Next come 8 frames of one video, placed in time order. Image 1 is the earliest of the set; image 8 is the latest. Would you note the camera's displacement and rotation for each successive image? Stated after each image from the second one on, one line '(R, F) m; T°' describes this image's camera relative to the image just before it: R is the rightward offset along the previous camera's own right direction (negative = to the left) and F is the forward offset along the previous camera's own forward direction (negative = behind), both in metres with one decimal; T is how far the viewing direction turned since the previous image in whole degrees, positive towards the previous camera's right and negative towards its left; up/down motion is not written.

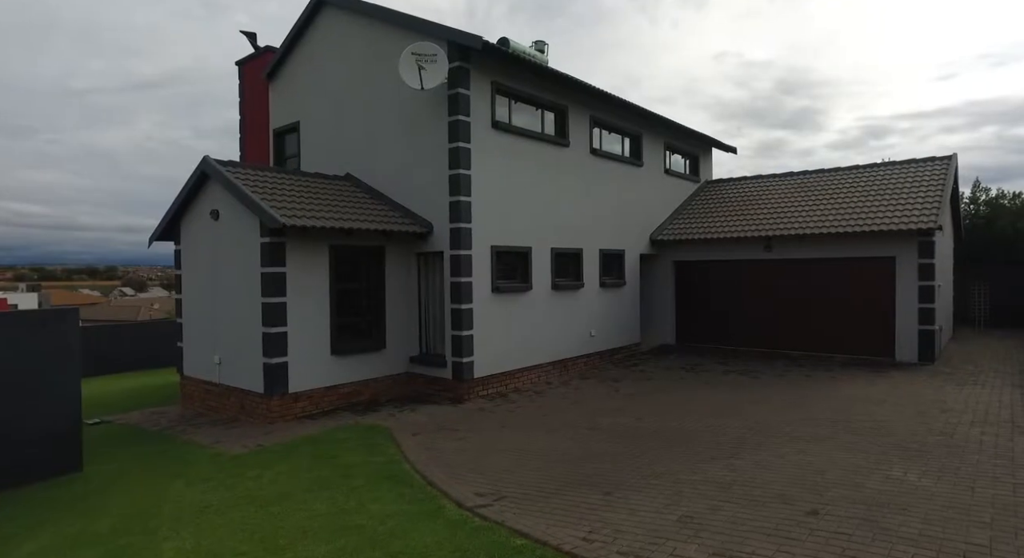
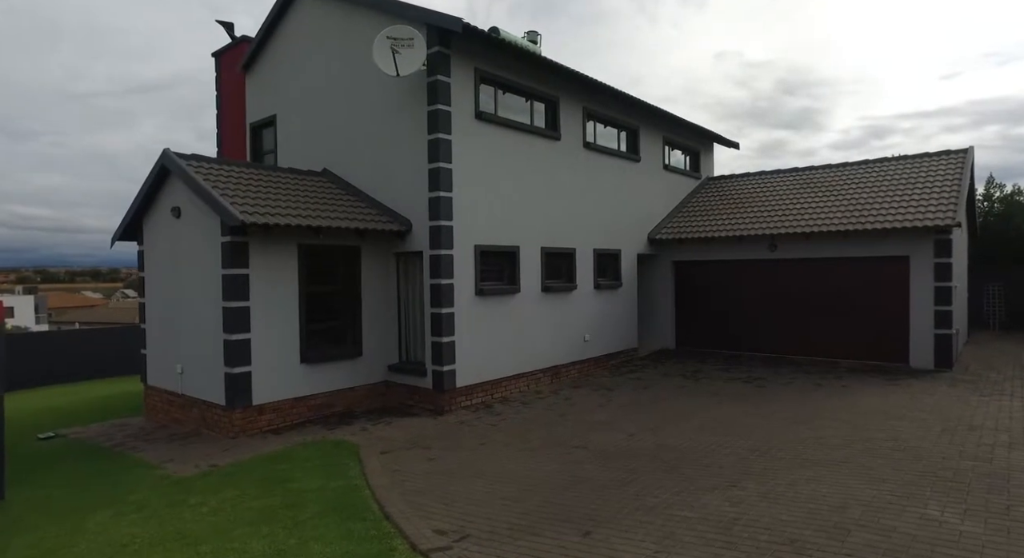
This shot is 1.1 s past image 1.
(+0.3, +0.8) m; 0°
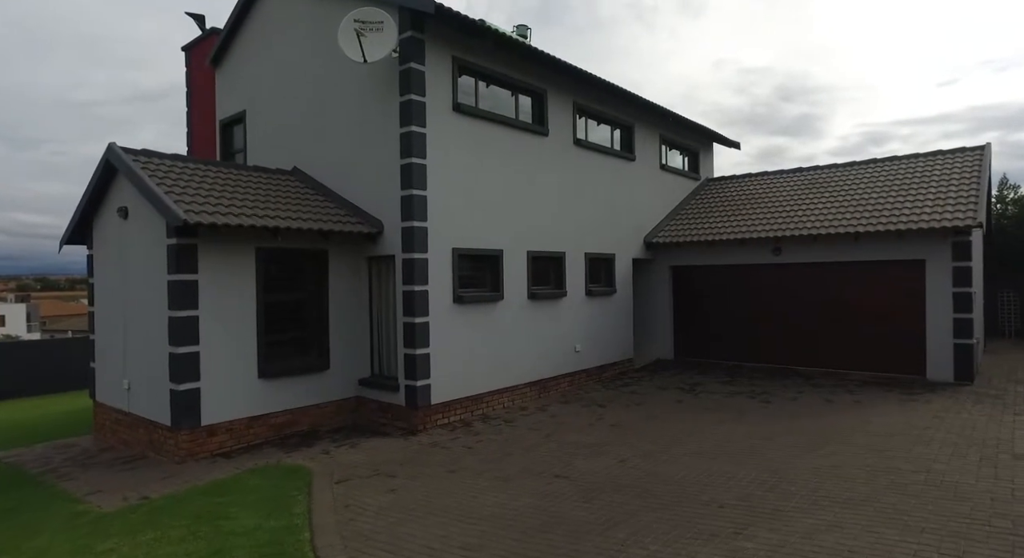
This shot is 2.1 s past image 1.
(+0.3, +0.9) m; 0°
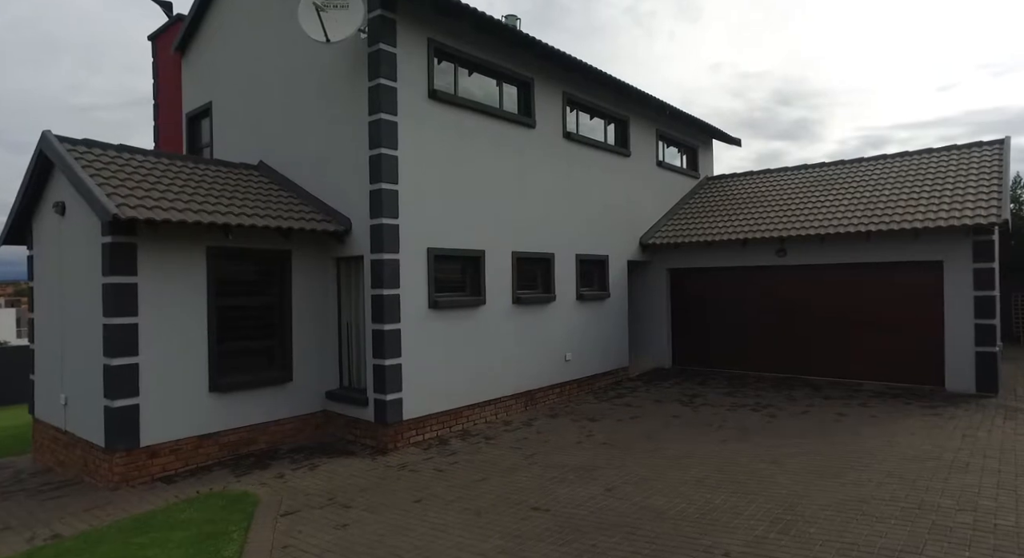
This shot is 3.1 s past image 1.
(+0.2, +0.9) m; 0°
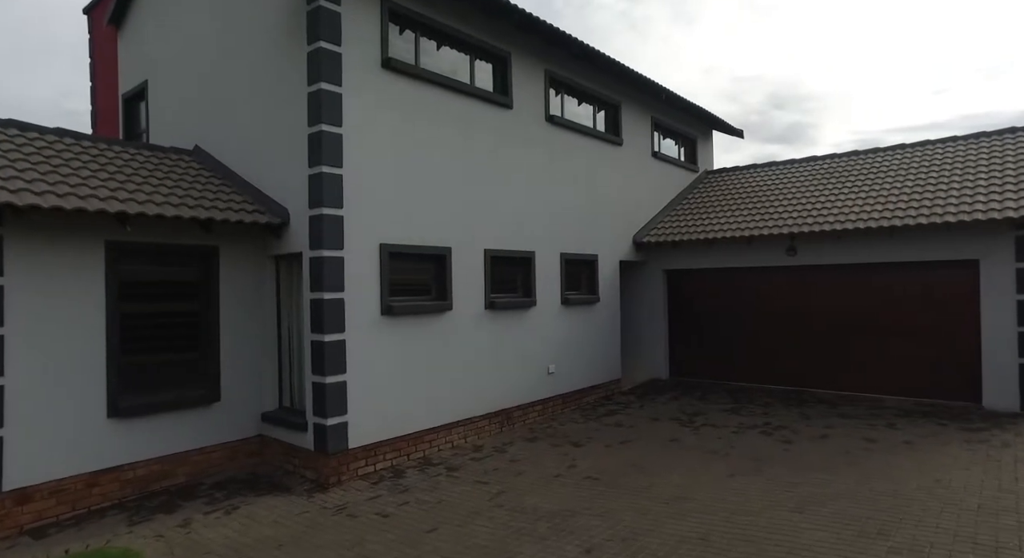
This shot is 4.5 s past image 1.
(+0.3, +1.3) m; 0°
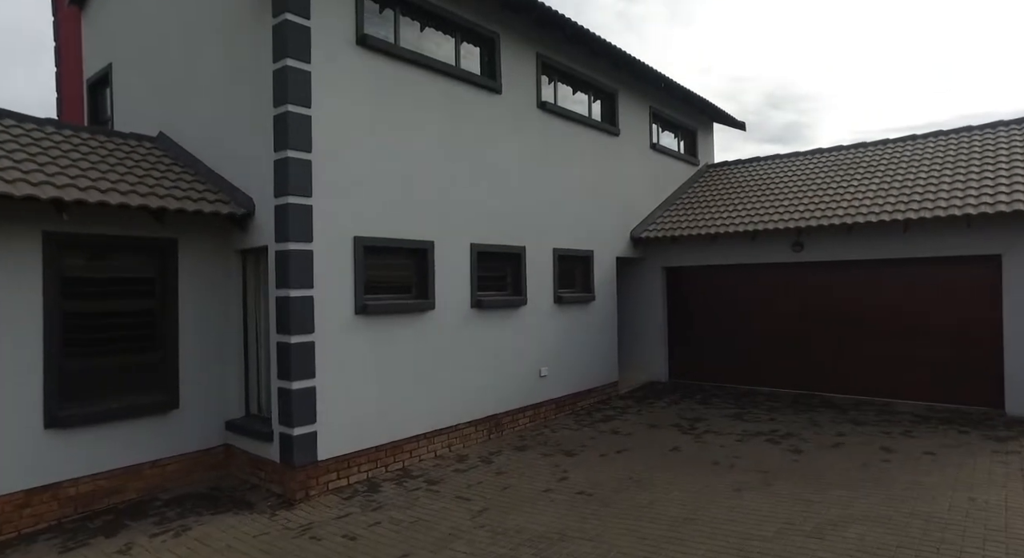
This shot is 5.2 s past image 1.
(+0.1, +0.6) m; 0°
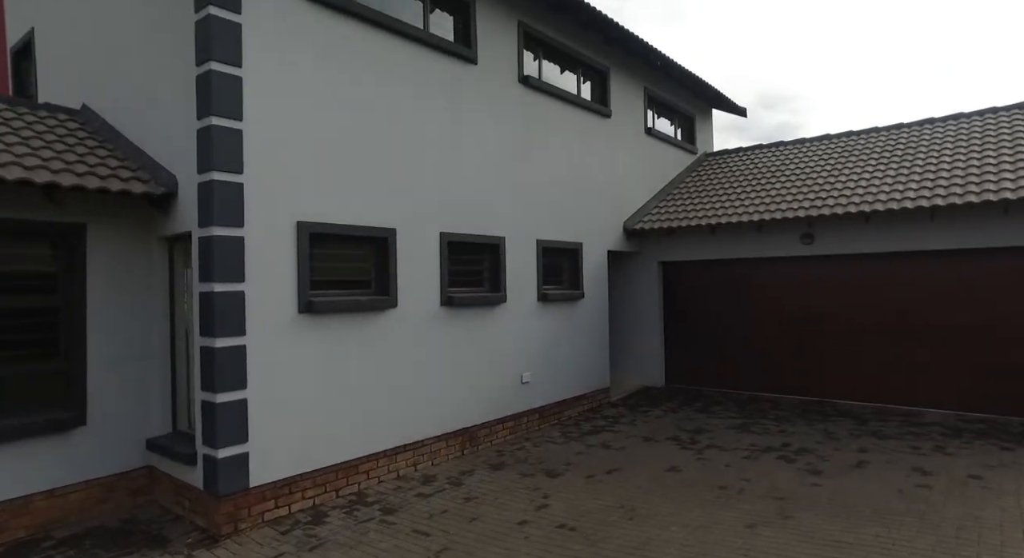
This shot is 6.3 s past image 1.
(+0.2, +1.0) m; 0°
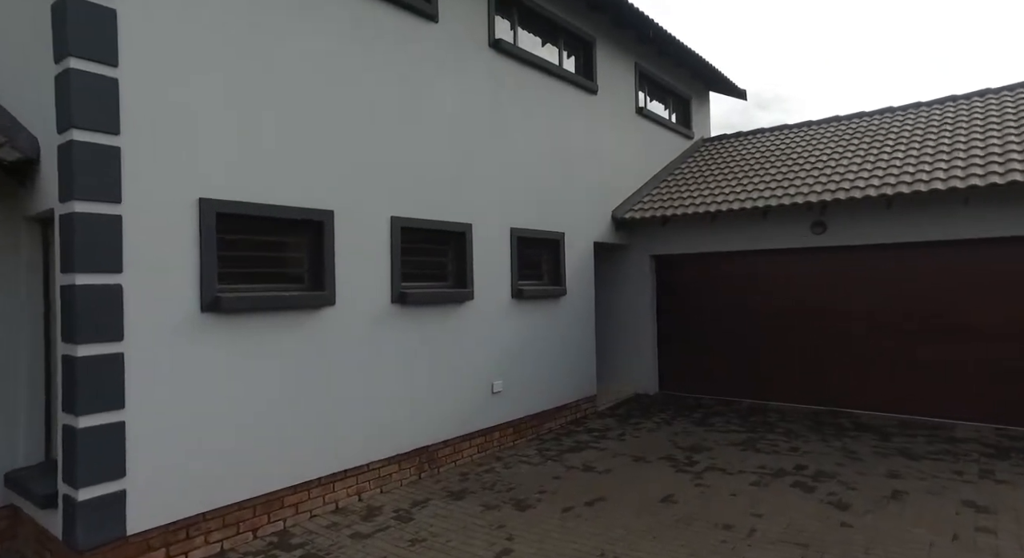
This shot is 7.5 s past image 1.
(+0.3, +1.1) m; 0°
